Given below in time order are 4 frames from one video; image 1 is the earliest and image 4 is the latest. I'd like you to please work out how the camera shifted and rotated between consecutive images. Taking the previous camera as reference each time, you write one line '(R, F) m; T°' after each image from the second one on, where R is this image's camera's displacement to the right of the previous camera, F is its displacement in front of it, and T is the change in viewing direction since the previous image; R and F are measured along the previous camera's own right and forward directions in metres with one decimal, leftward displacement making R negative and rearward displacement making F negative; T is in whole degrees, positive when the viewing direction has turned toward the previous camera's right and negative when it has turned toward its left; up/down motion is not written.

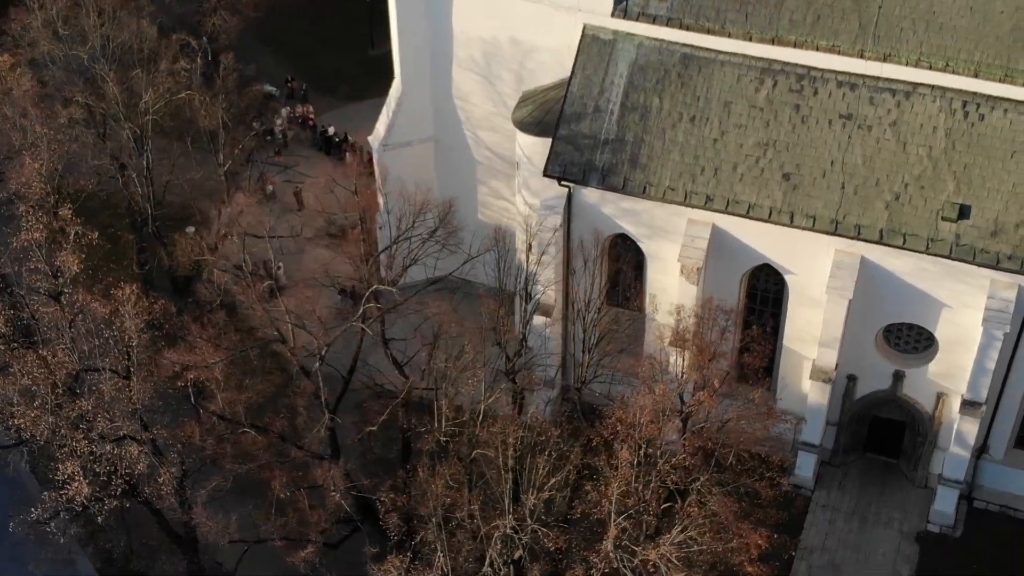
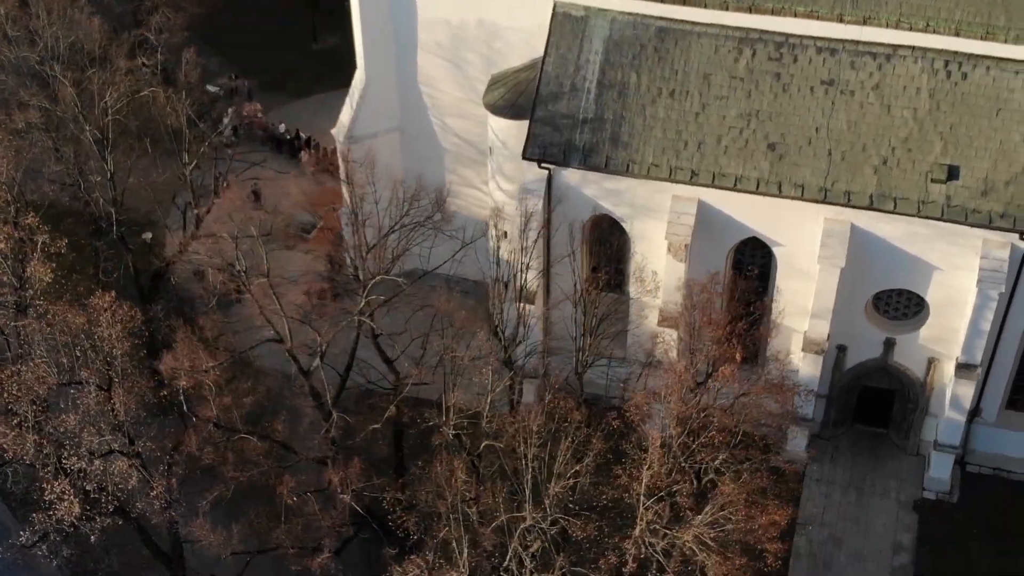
(-1.7, +1.0) m; +3°
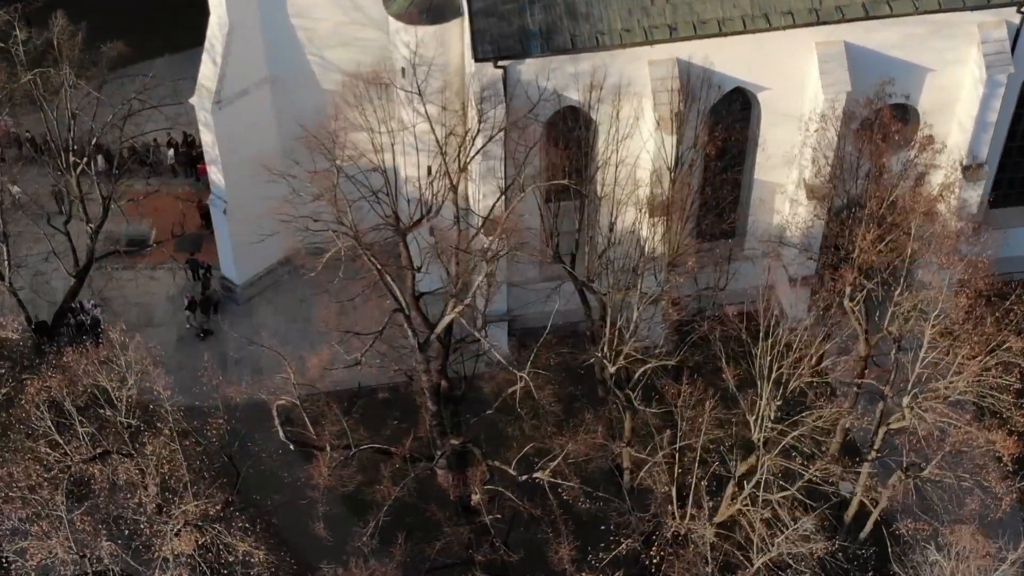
(-8.5, +6.6) m; +16°
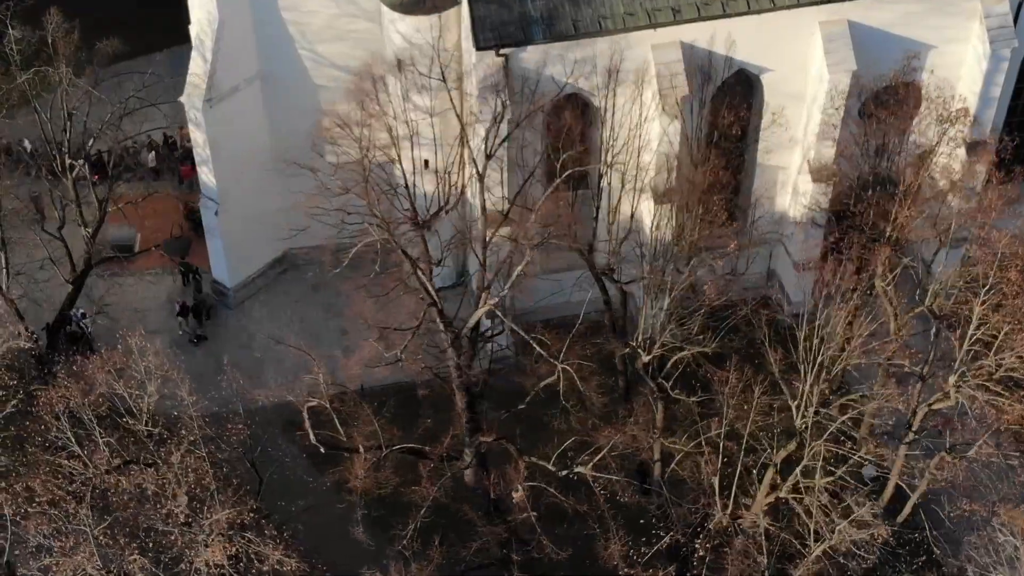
(-1.2, +0.7) m; +2°
